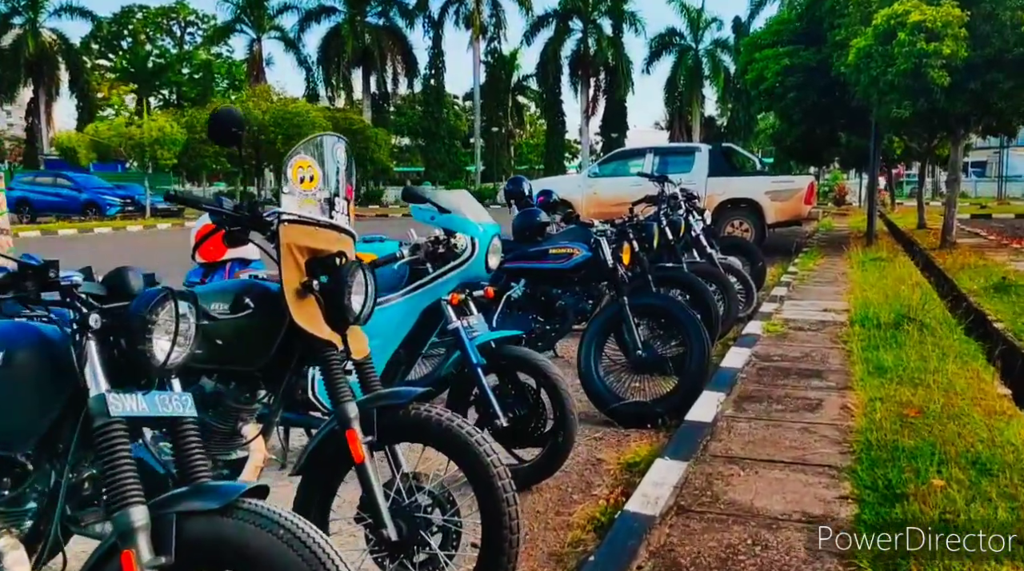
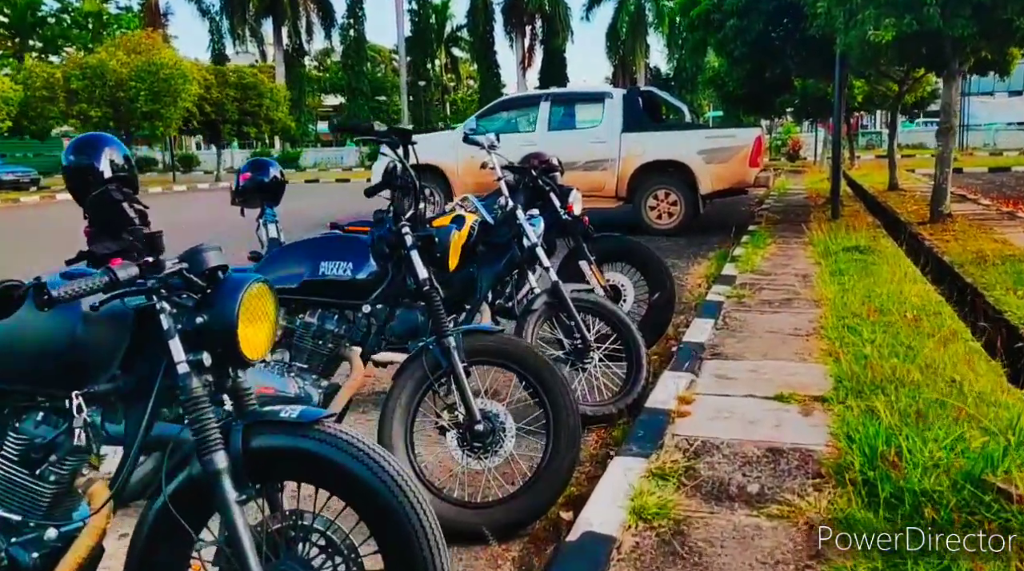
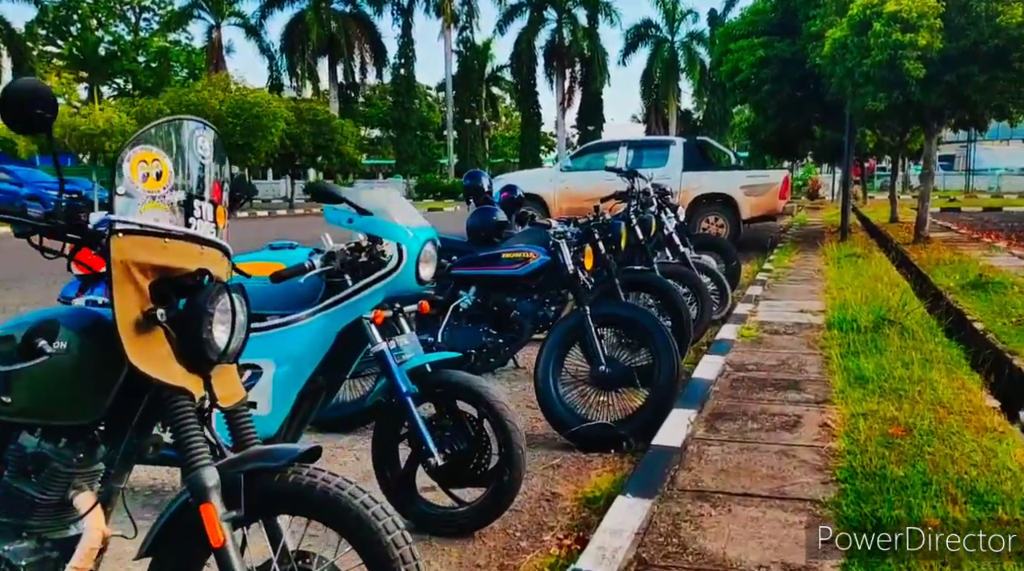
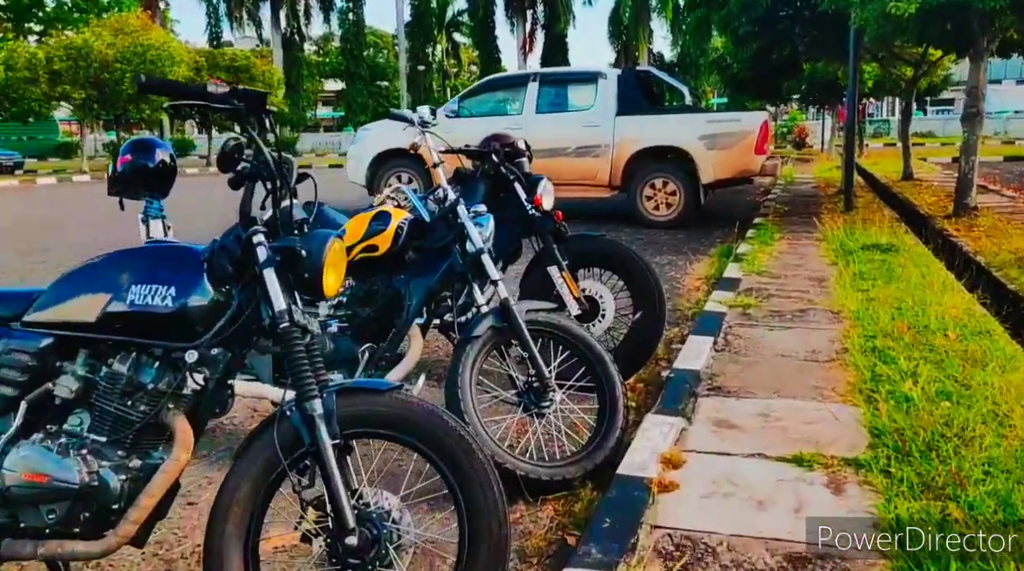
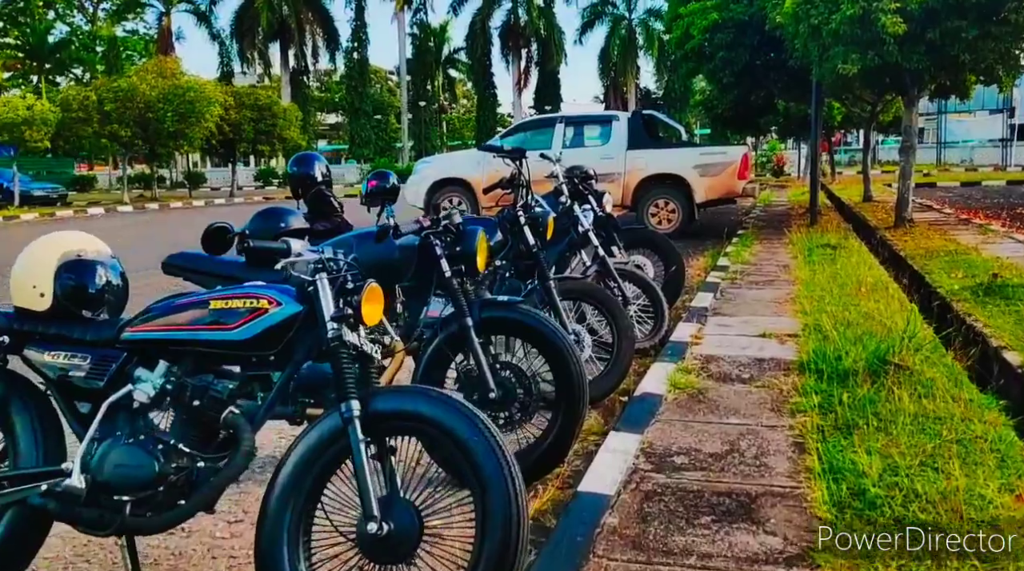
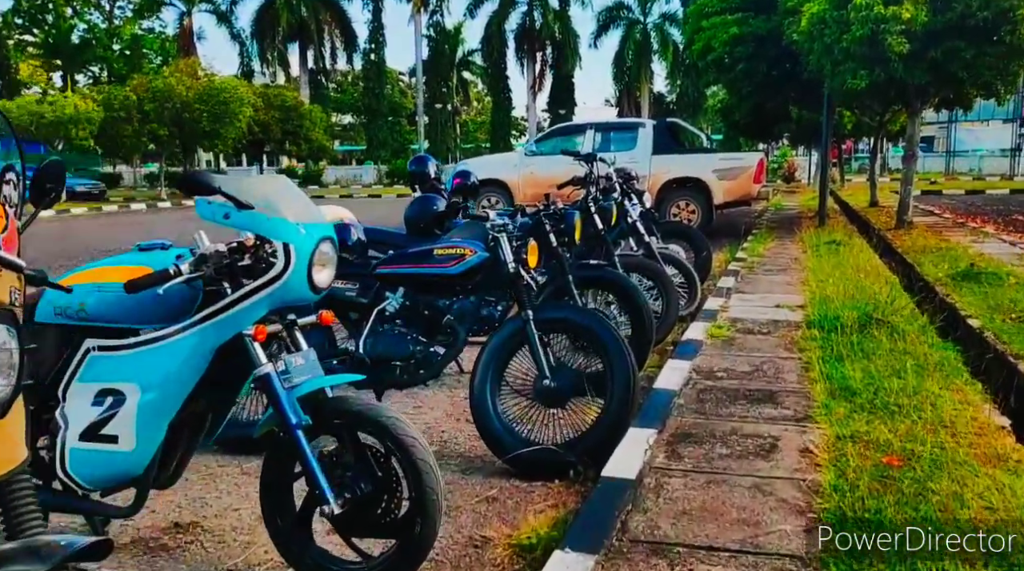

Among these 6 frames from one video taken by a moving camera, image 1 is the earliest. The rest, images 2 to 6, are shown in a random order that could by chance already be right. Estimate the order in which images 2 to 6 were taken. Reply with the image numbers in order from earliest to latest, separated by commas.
3, 6, 5, 2, 4
